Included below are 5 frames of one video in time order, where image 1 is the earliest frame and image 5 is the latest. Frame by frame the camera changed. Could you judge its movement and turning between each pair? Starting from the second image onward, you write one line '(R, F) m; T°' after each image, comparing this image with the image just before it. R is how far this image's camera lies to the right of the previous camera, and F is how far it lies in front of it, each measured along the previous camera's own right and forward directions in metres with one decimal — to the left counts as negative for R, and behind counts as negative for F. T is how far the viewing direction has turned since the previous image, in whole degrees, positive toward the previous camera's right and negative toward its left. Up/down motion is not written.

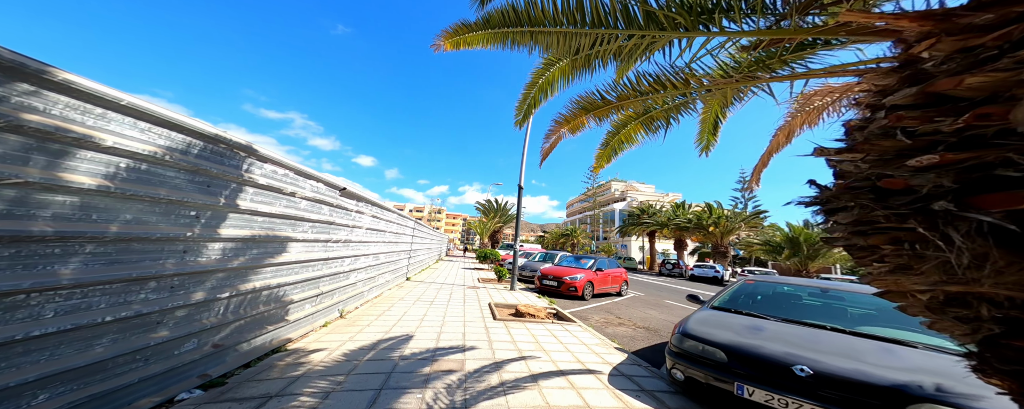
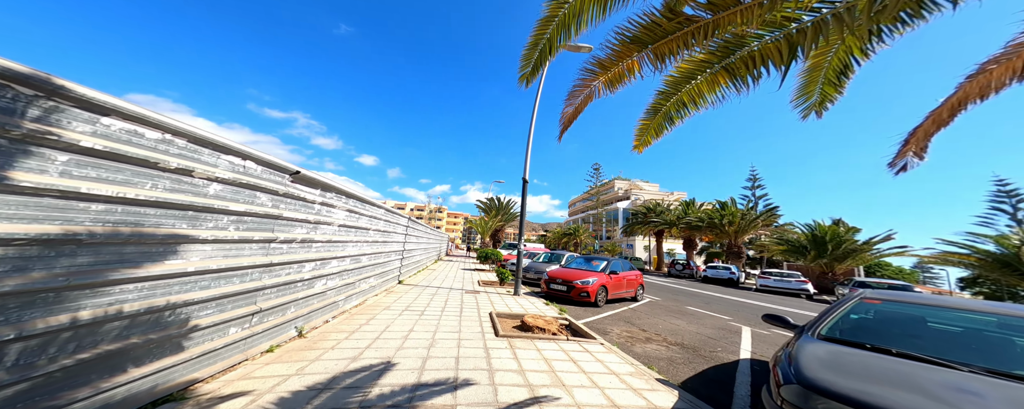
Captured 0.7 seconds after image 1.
(0.0, +0.6) m; 0°
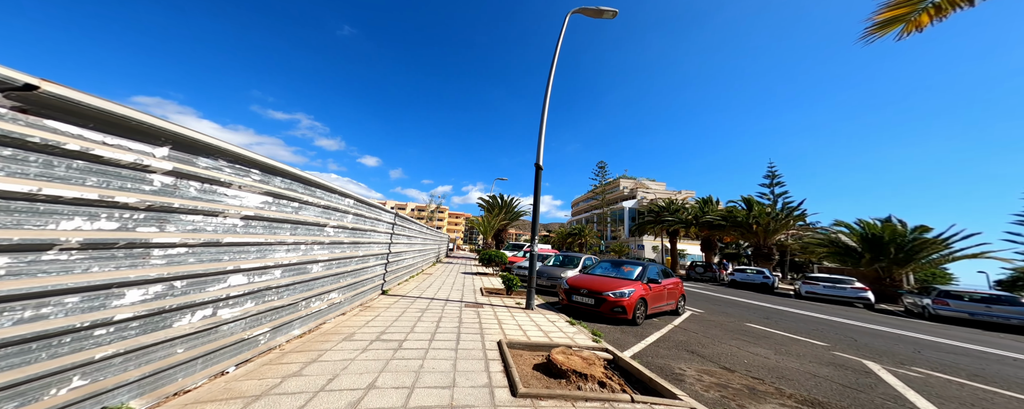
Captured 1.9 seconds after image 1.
(-0.2, +1.1) m; 0°
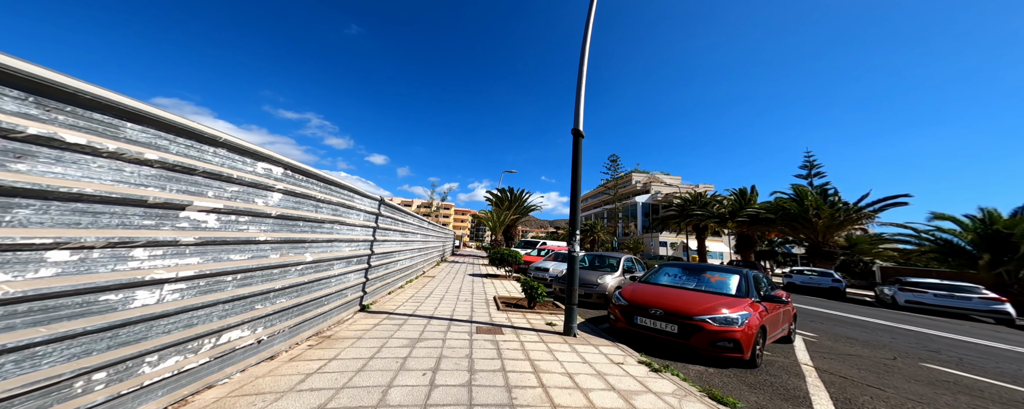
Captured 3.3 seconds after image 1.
(-0.3, +1.5) m; -1°
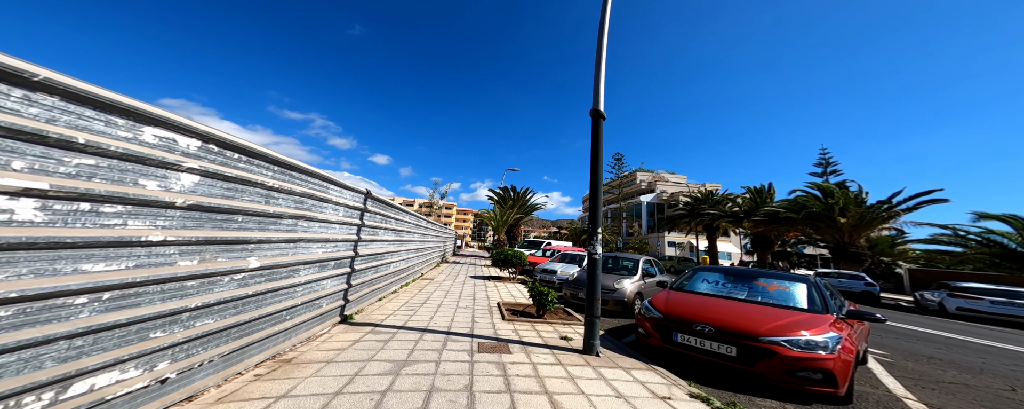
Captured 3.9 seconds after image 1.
(-0.1, +0.6) m; 0°
